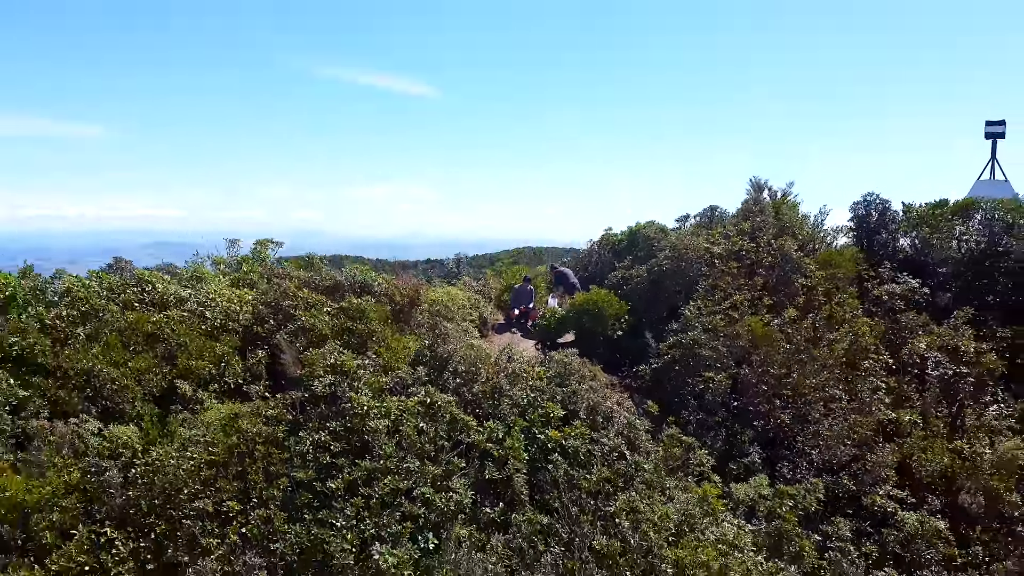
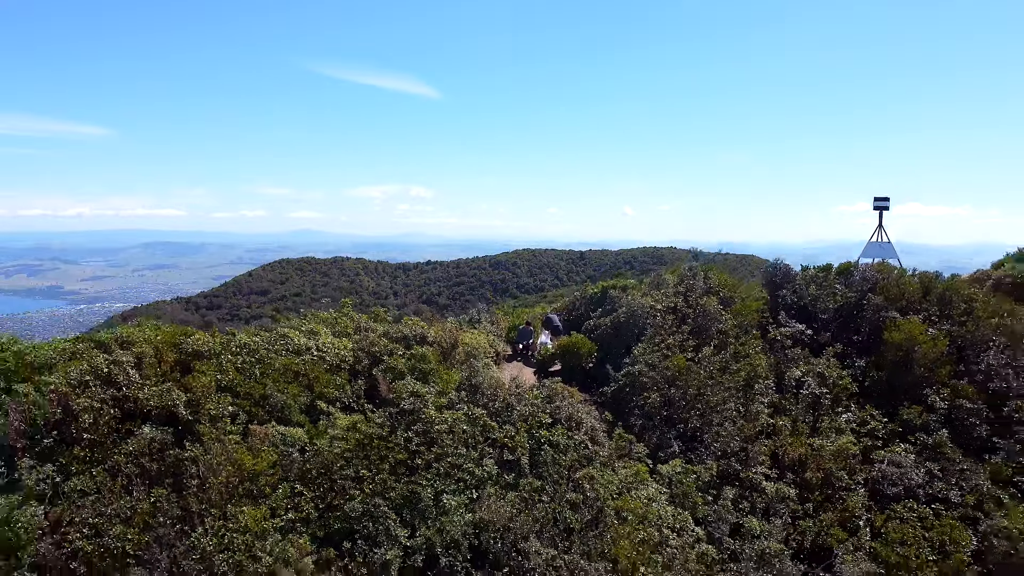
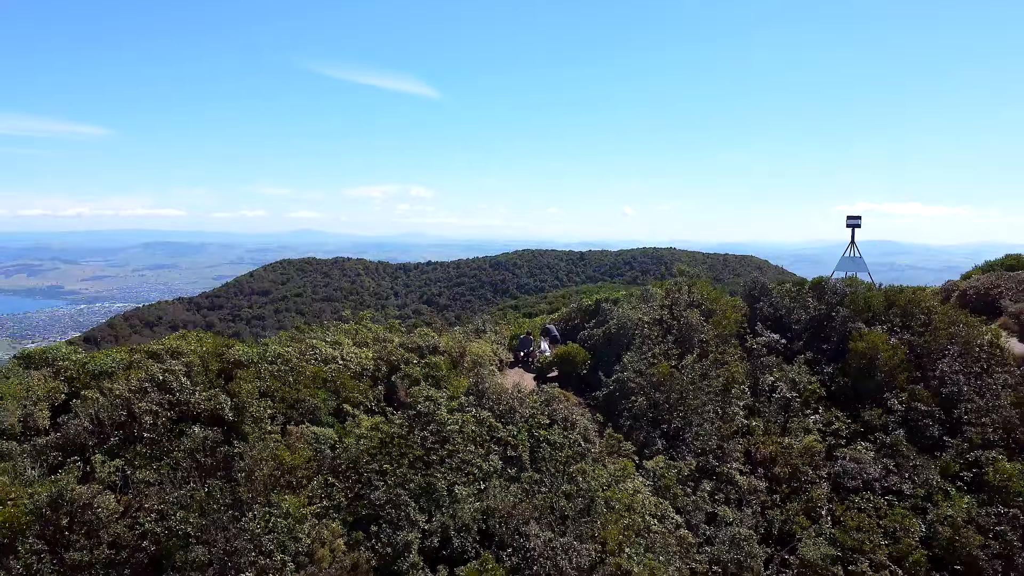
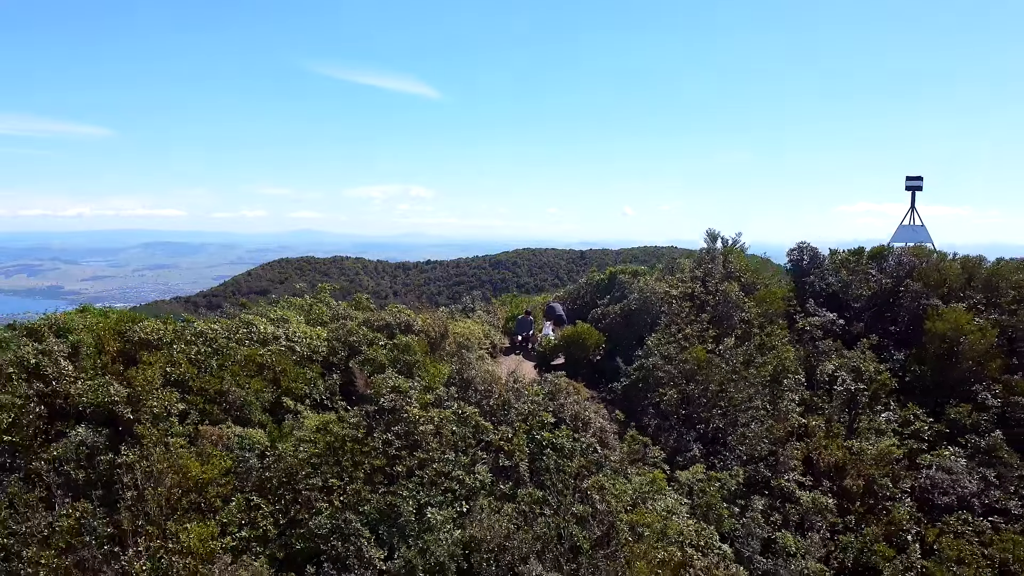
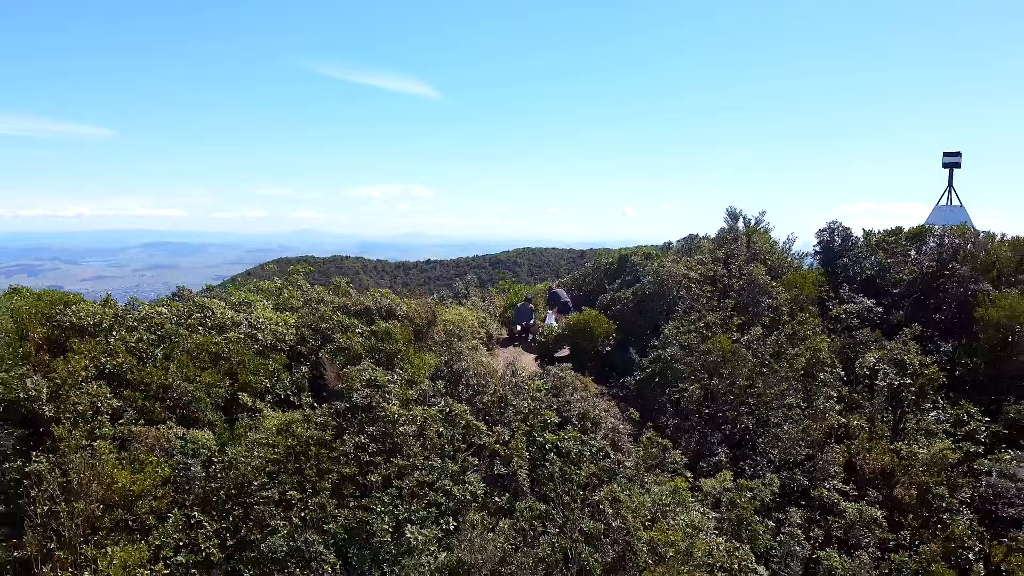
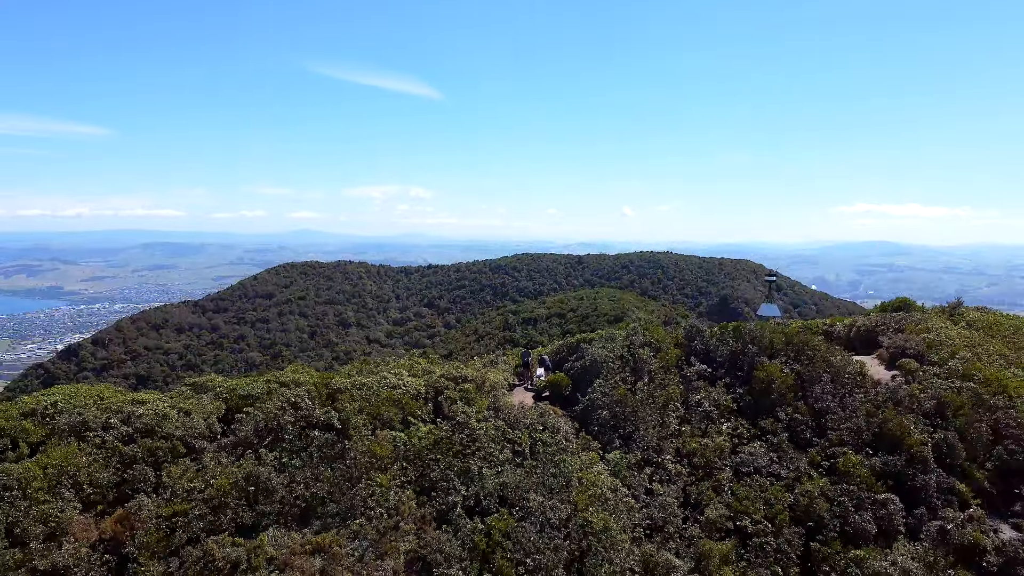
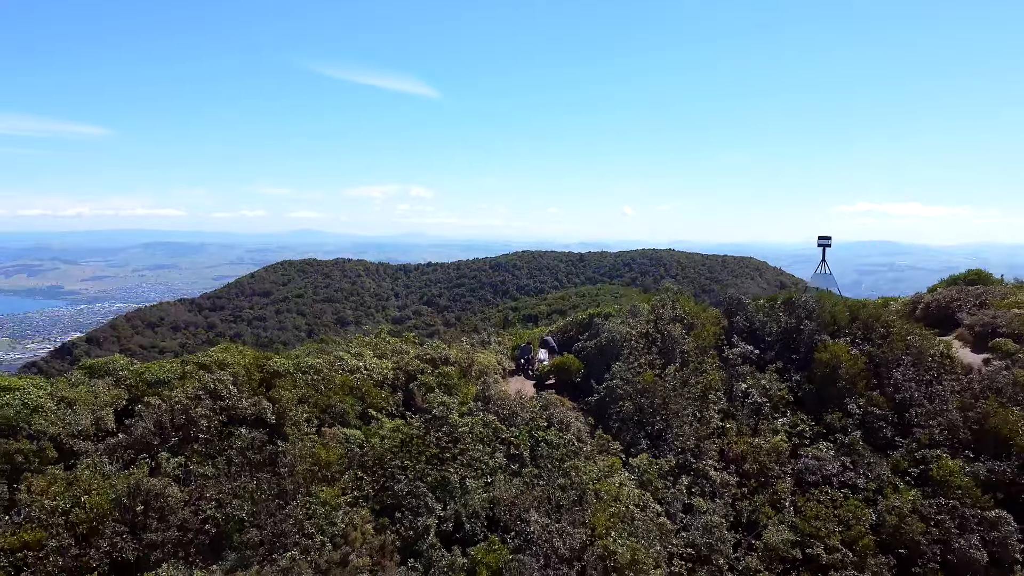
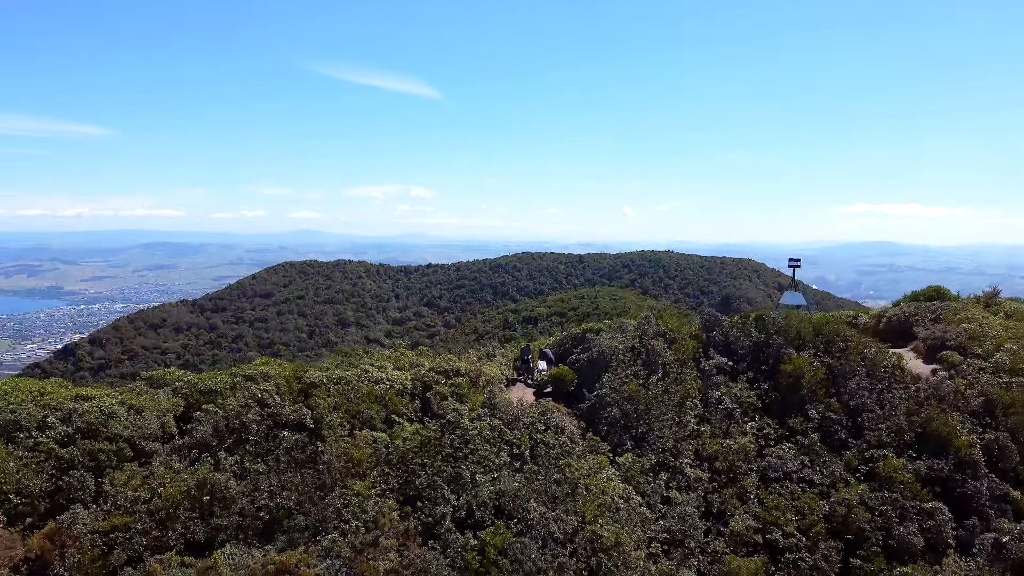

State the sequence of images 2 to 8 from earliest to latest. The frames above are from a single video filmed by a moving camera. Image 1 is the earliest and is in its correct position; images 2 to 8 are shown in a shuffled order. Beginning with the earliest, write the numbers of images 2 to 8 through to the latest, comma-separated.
5, 4, 2, 3, 7, 8, 6
